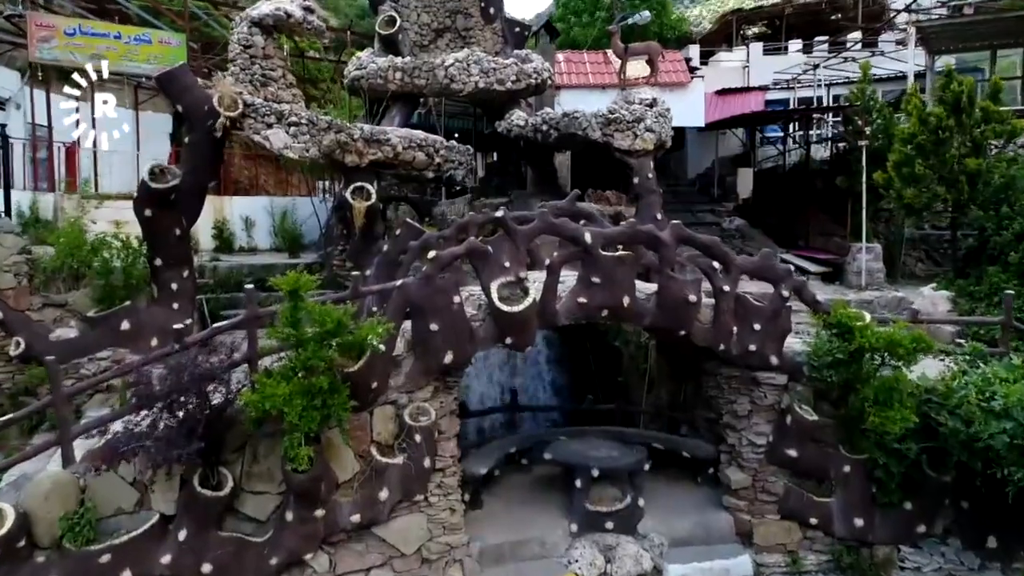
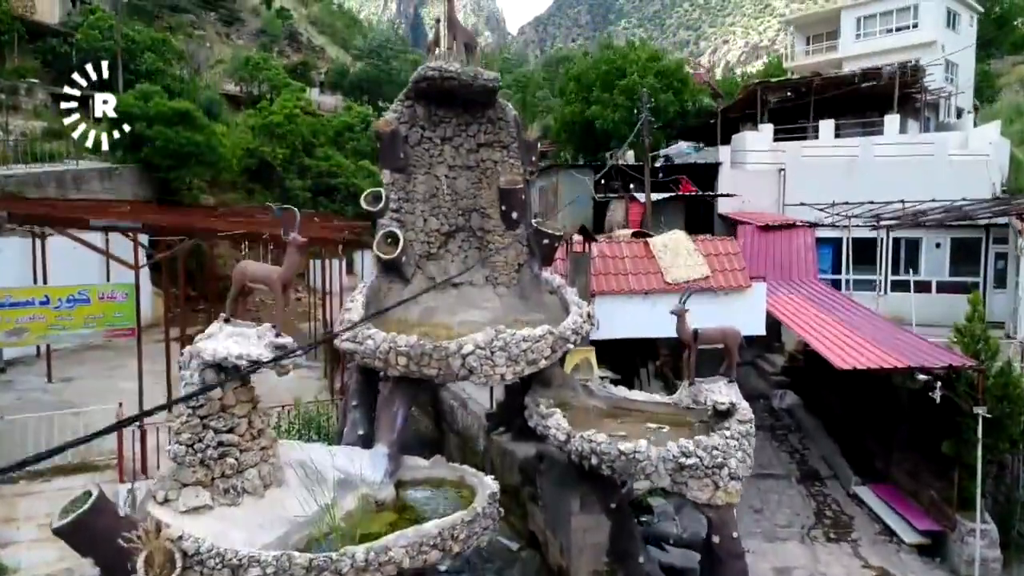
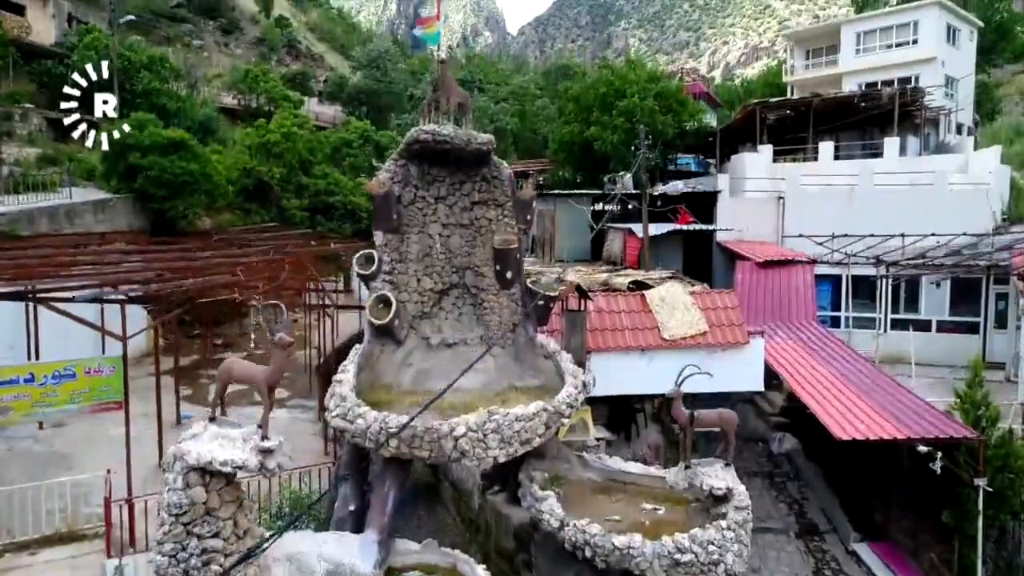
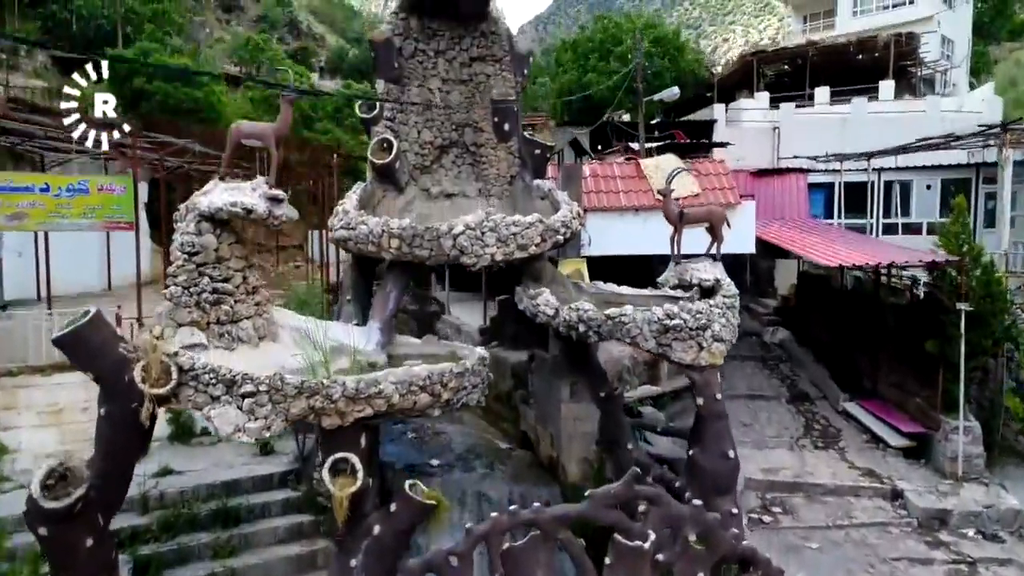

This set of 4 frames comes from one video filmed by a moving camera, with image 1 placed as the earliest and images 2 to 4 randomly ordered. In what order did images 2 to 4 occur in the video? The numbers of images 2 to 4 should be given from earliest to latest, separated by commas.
4, 2, 3
